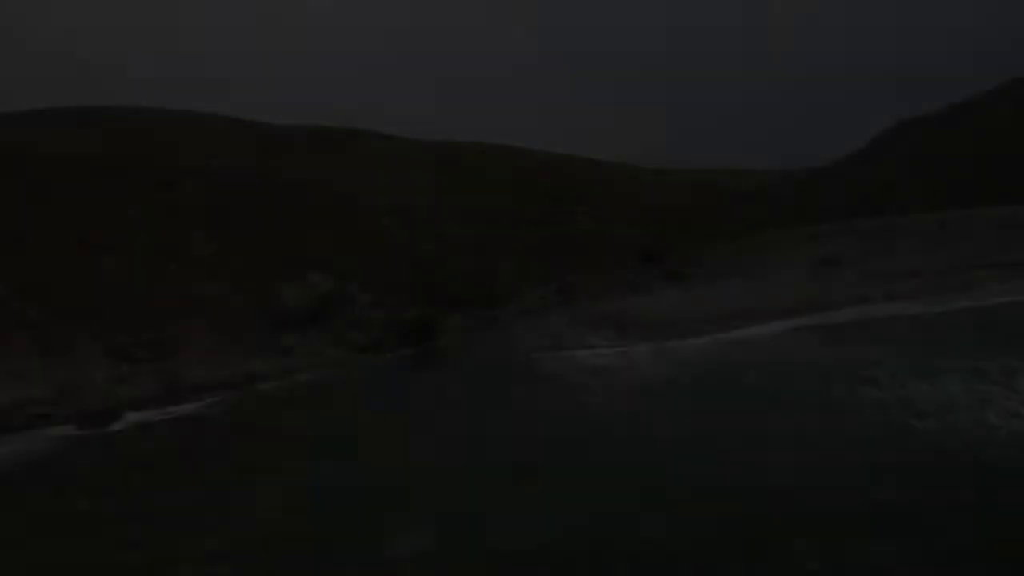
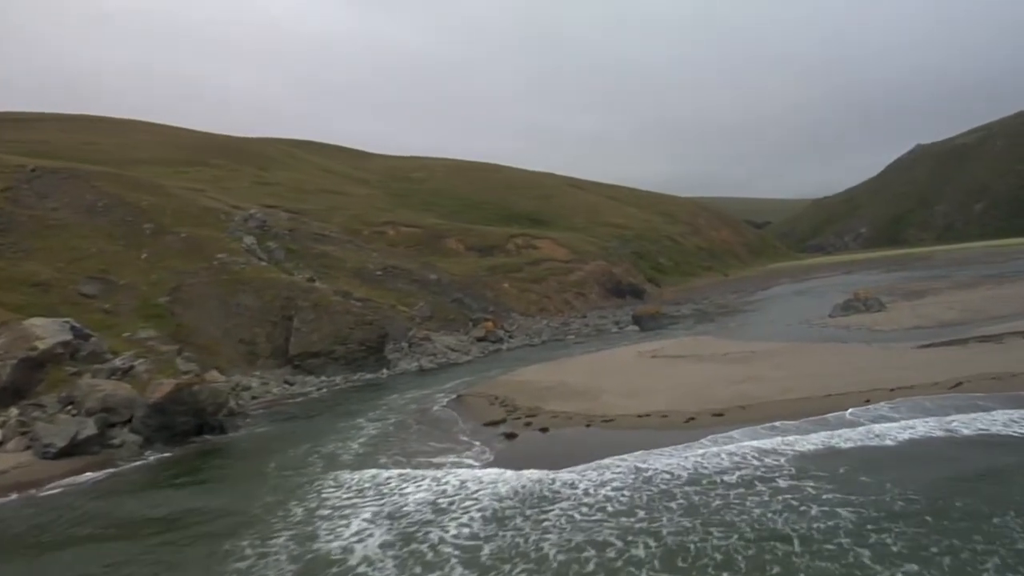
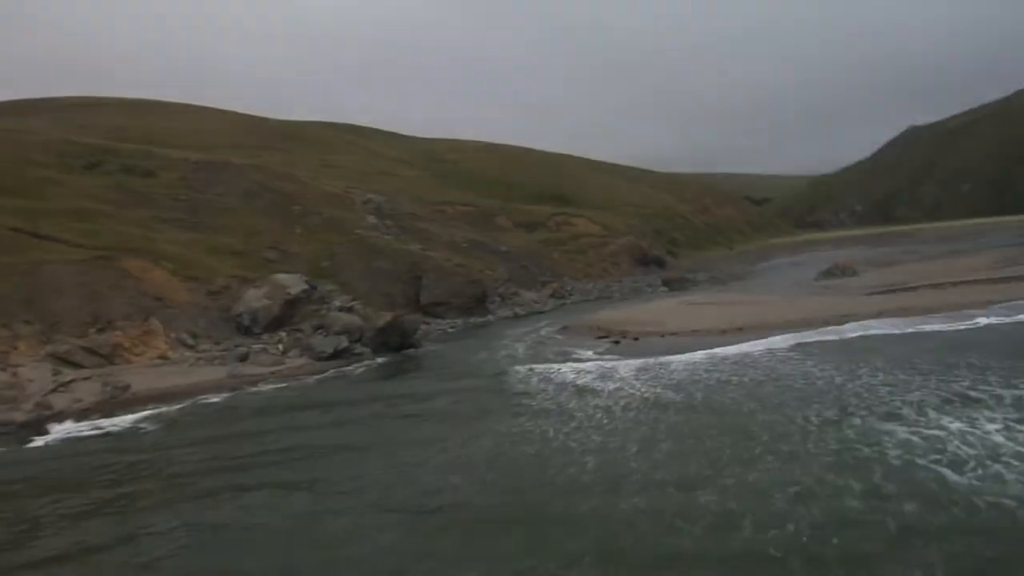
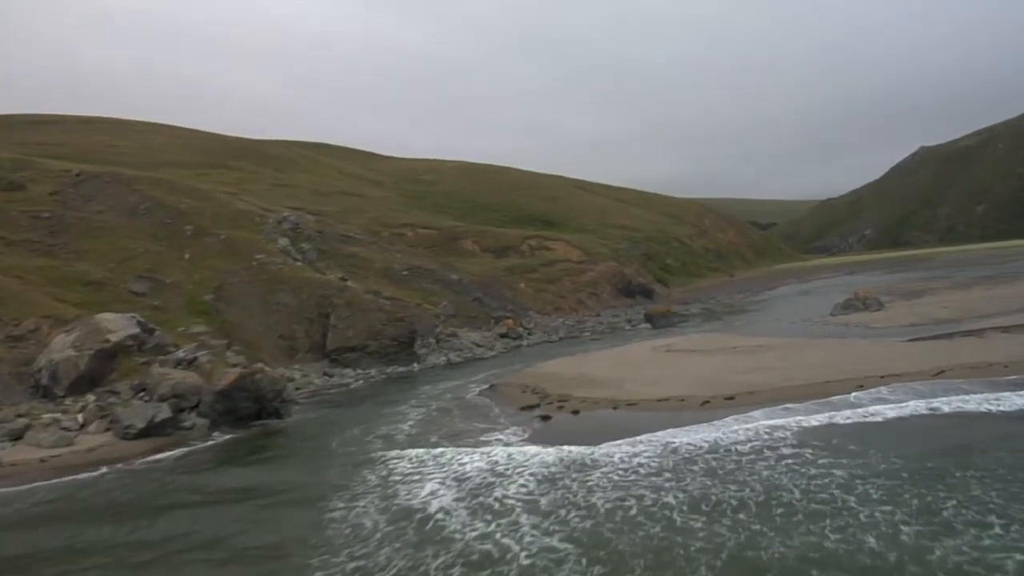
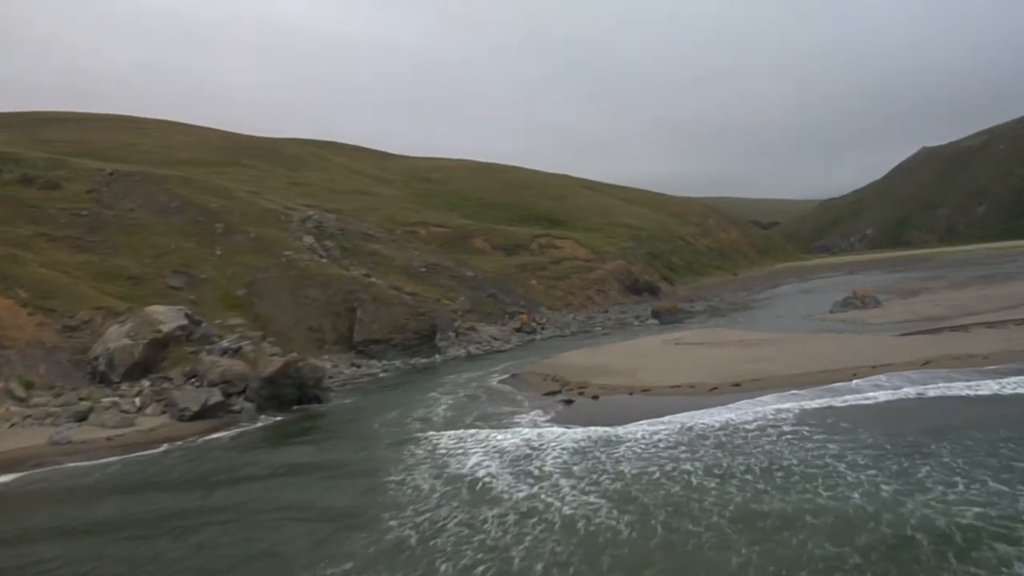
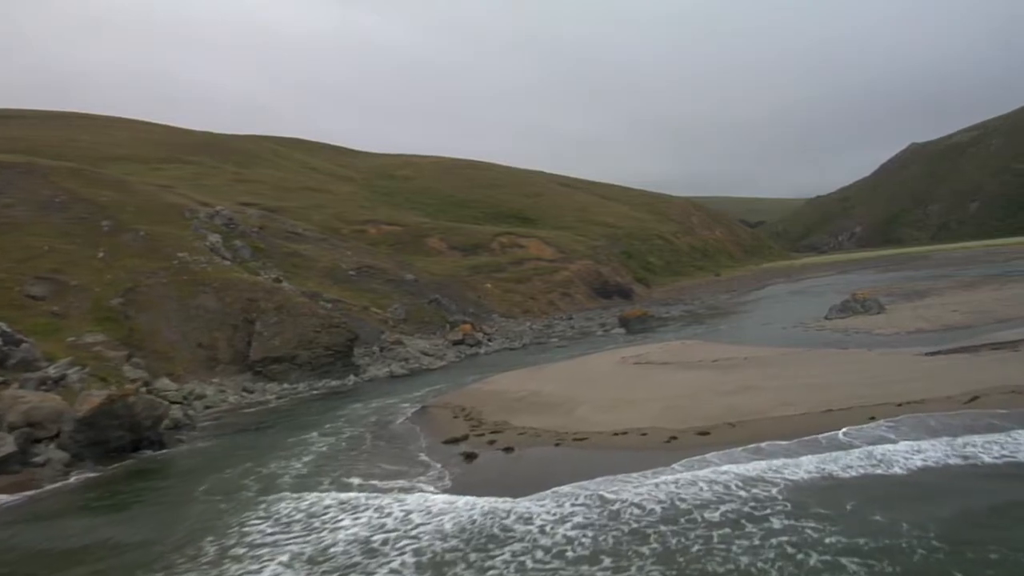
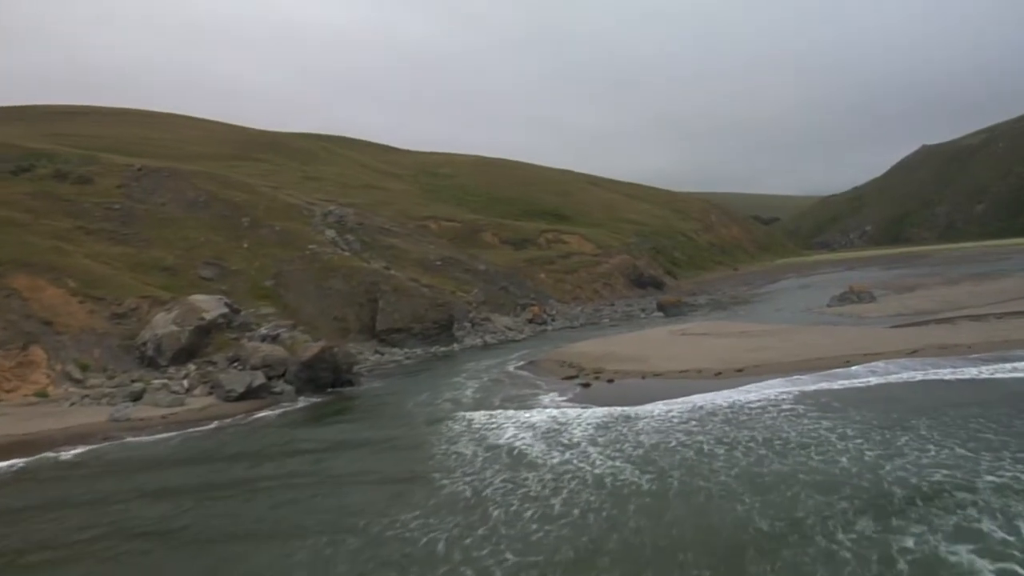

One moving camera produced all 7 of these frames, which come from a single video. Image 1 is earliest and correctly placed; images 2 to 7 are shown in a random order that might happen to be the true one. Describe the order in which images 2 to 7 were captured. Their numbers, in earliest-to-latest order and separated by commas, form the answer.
3, 7, 5, 4, 2, 6
